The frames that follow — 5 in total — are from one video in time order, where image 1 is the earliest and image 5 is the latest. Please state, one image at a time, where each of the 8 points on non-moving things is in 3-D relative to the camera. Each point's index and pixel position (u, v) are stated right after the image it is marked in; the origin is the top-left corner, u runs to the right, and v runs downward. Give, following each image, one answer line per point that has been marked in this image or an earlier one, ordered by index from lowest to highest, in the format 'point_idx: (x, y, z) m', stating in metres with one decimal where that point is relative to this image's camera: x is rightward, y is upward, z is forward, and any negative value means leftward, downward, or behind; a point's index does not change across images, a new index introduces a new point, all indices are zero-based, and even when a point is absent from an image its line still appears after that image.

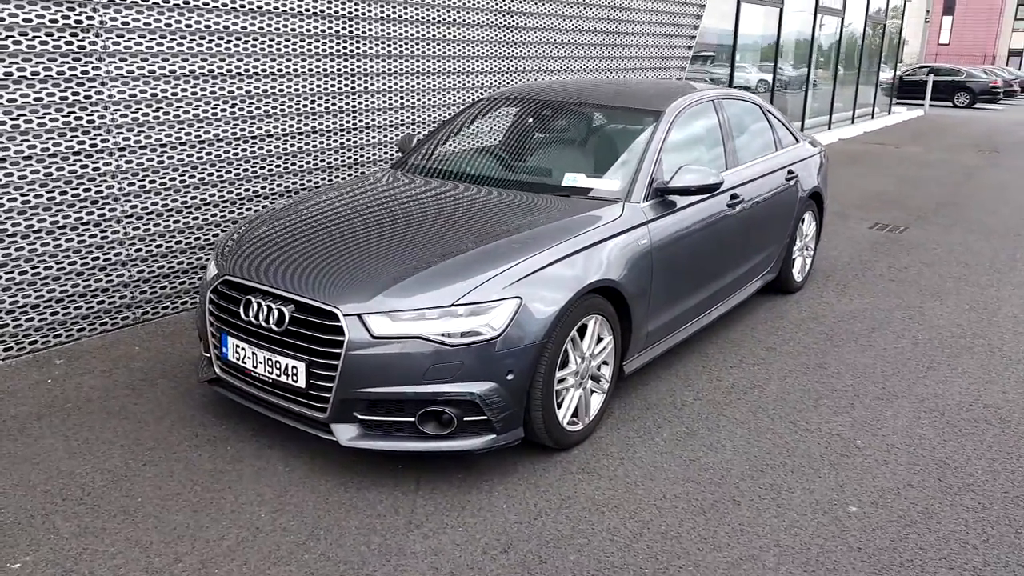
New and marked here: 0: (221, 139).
0: (-1.9, +1.0, +5.2) m
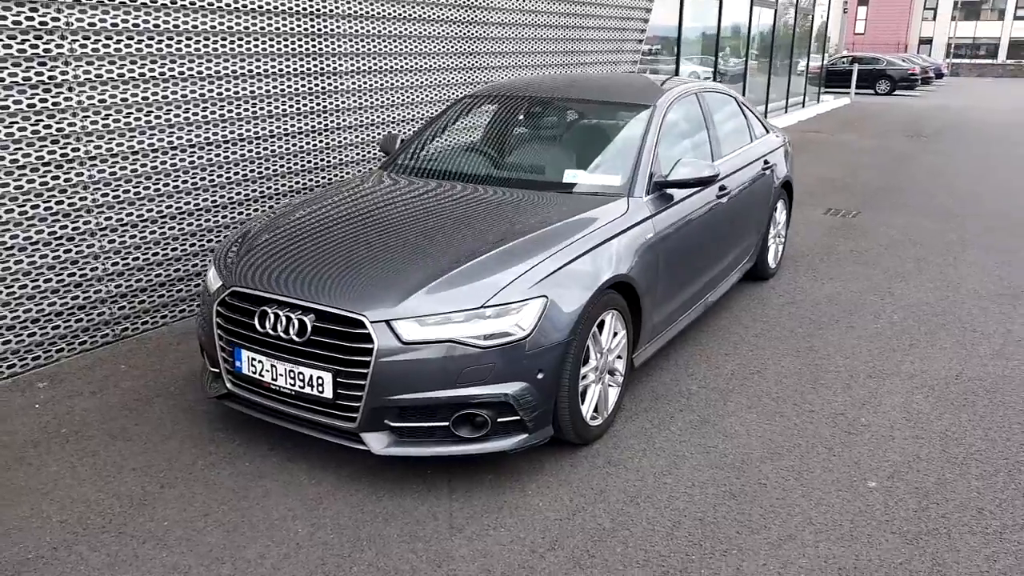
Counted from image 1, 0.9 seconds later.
0: (-2.0, +0.9, +5.0) m
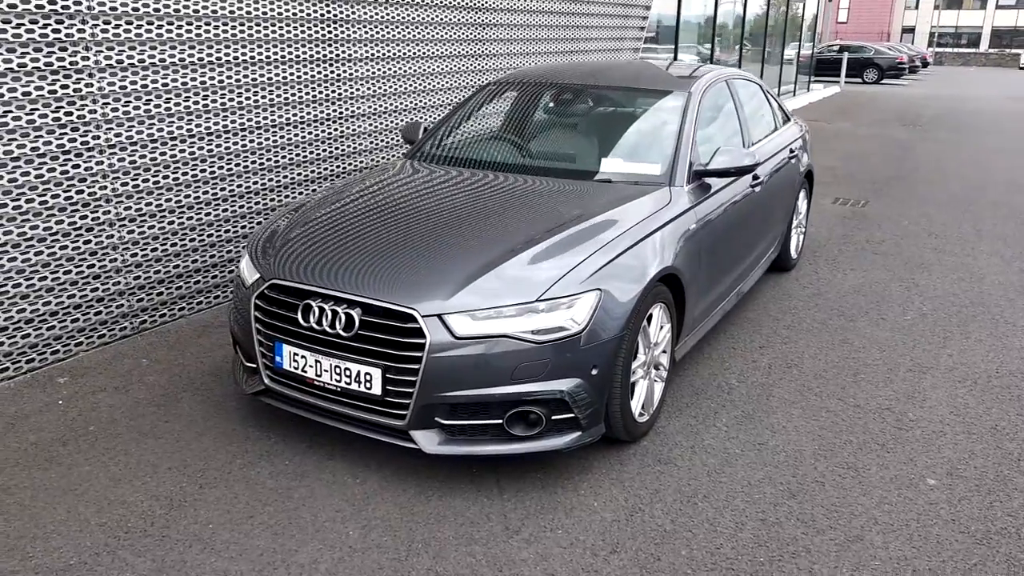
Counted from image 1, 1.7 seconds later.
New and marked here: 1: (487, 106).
0: (-1.8, +1.0, +4.9) m
1: (-0.1, +1.1, +4.9) m
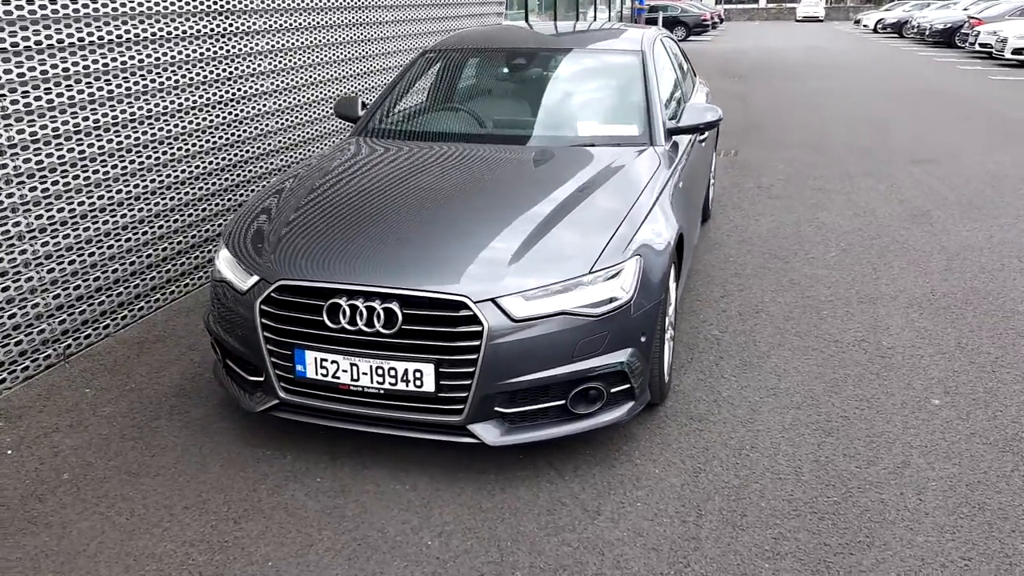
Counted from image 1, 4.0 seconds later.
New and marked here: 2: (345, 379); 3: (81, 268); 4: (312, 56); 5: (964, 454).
0: (-2.1, +0.9, +4.3) m
1: (-0.5, +1.2, +4.7) m
2: (-0.6, -0.3, +2.8) m
3: (-2.2, +0.1, +4.1) m
4: (-1.6, +1.8, +6.2) m
5: (+1.7, -0.6, +3.0) m
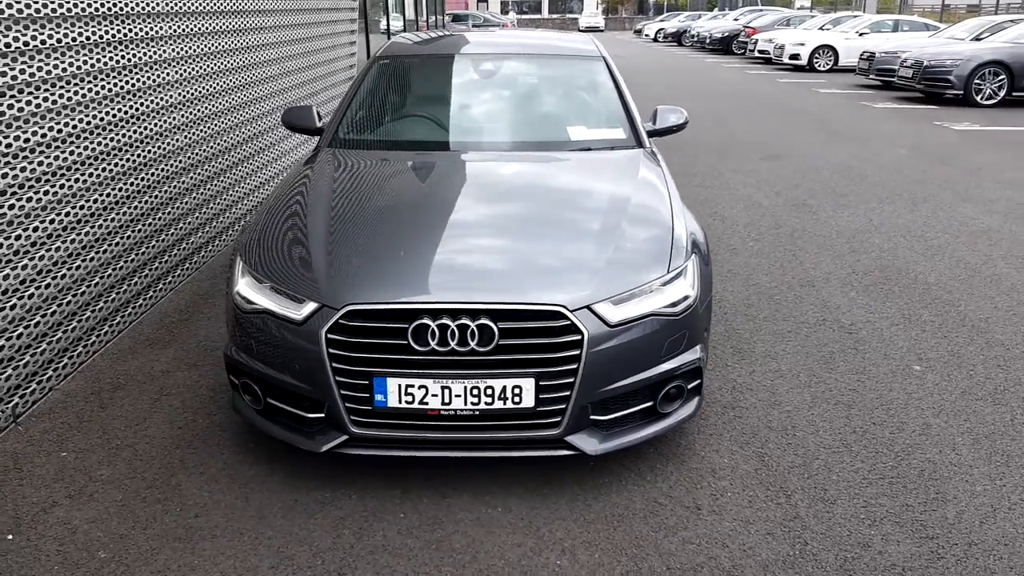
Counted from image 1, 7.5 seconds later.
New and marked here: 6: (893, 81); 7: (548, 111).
0: (-2.2, +0.7, +3.7) m
1: (-0.7, +1.1, +4.5) m
2: (-0.3, -0.4, +2.6) m
3: (-2.1, -0.1, +3.5) m
4: (-2.2, +1.6, +5.7) m
5: (+1.9, -0.5, +3.4) m
6: (+7.8, +4.3, +16.4) m
7: (+0.2, +1.0, +4.3) m
